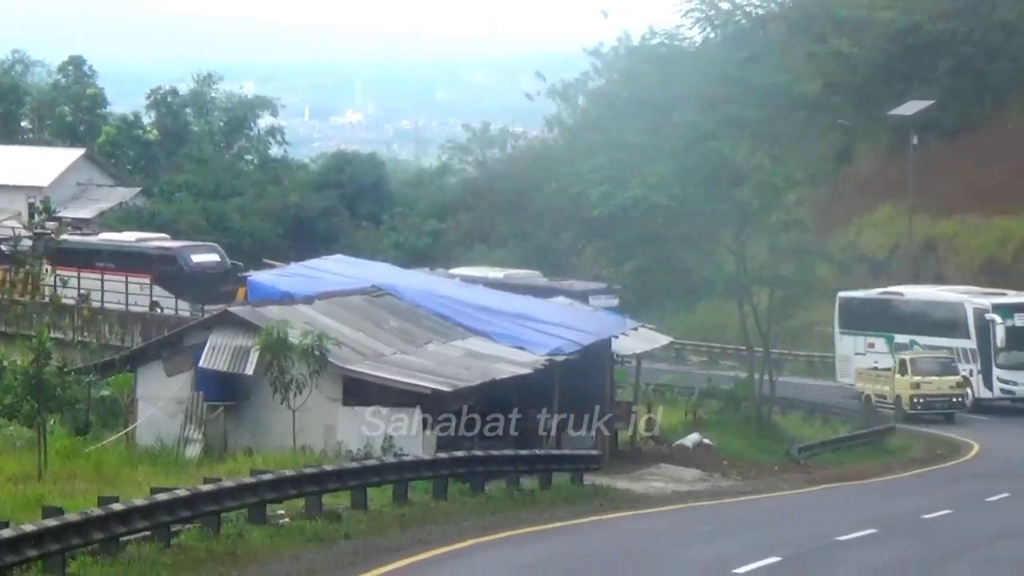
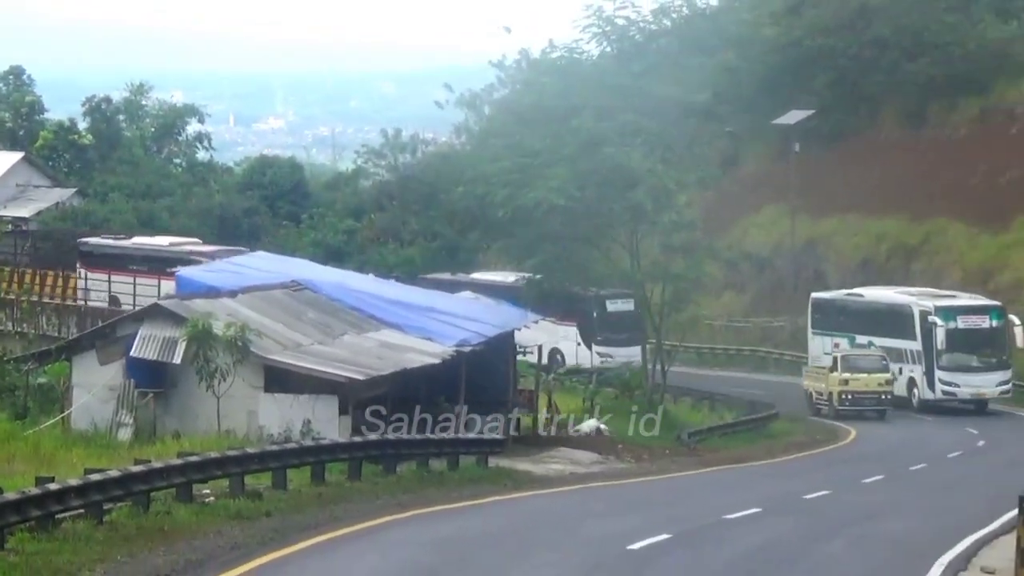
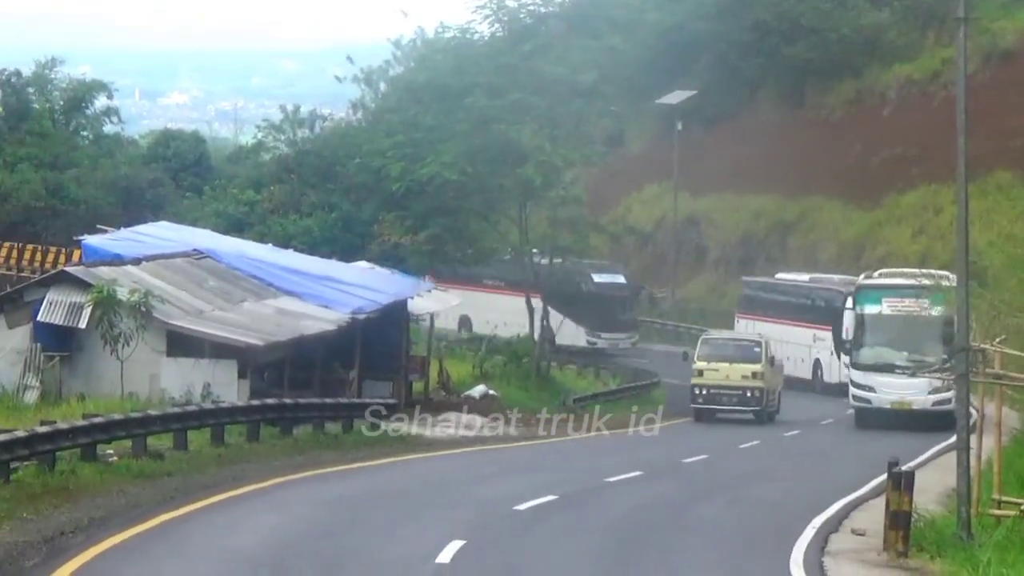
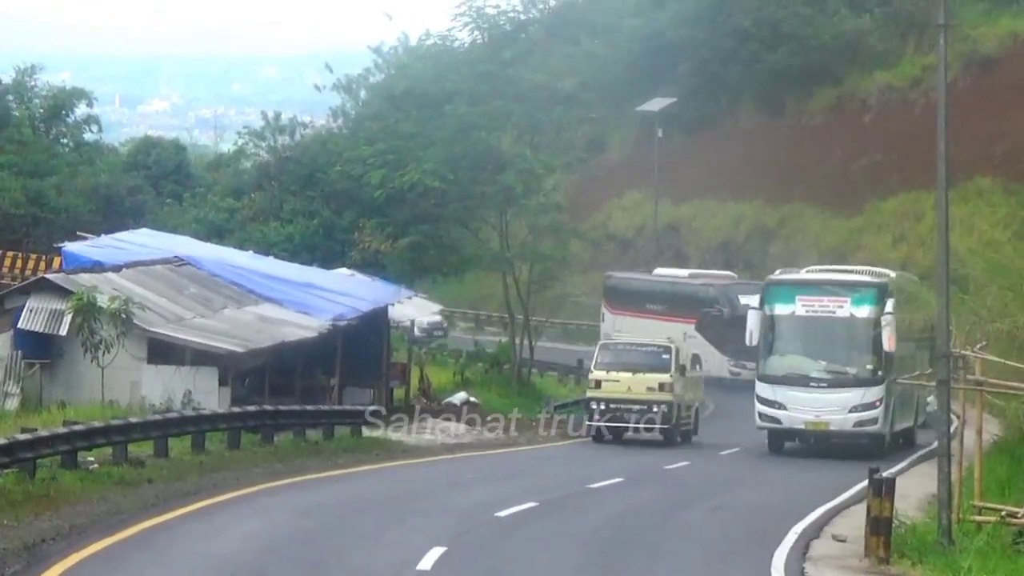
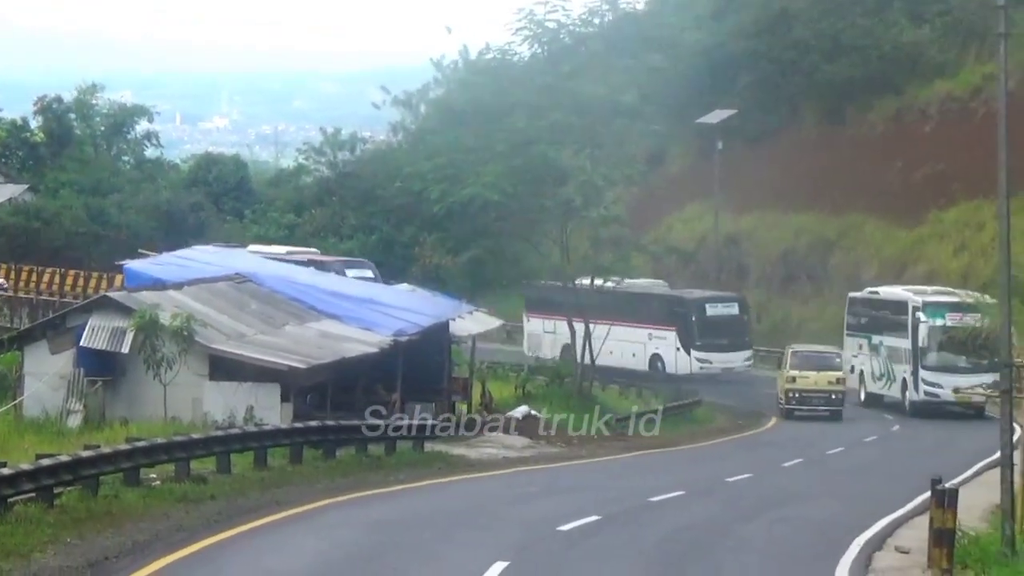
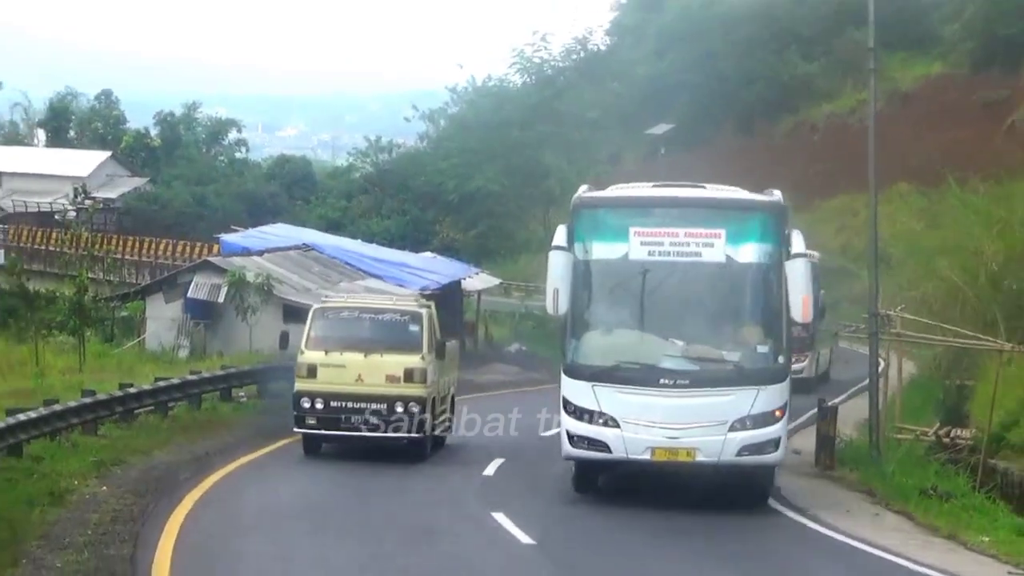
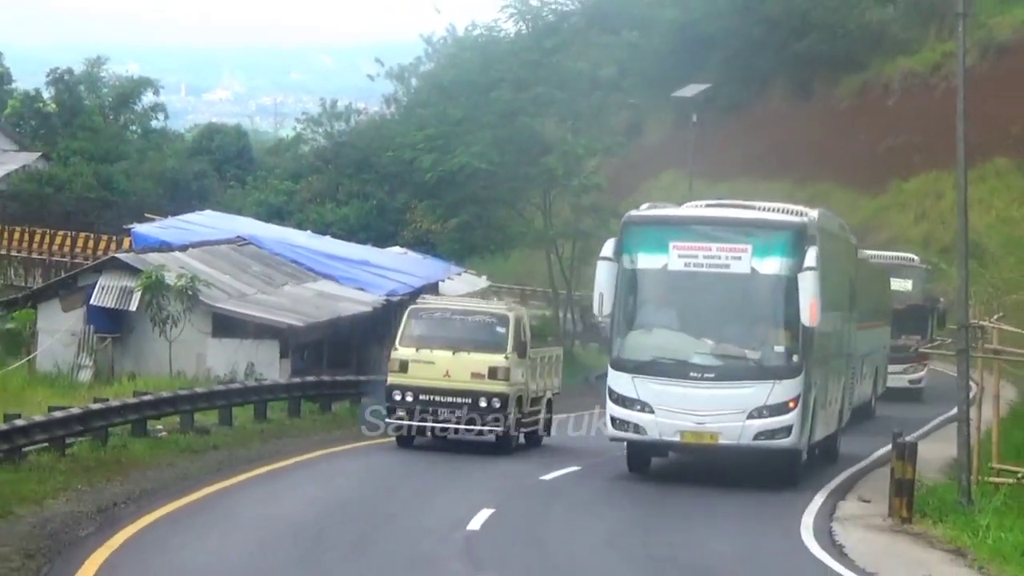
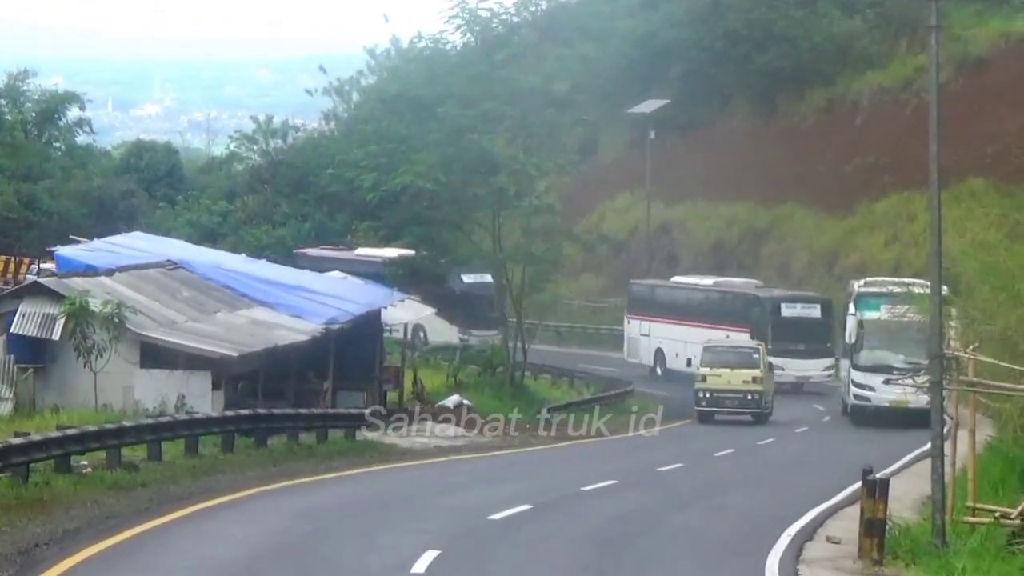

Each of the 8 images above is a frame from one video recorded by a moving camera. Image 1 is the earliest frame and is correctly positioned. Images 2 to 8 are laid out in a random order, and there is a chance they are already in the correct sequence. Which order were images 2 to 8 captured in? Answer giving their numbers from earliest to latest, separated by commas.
2, 5, 8, 3, 4, 7, 6
